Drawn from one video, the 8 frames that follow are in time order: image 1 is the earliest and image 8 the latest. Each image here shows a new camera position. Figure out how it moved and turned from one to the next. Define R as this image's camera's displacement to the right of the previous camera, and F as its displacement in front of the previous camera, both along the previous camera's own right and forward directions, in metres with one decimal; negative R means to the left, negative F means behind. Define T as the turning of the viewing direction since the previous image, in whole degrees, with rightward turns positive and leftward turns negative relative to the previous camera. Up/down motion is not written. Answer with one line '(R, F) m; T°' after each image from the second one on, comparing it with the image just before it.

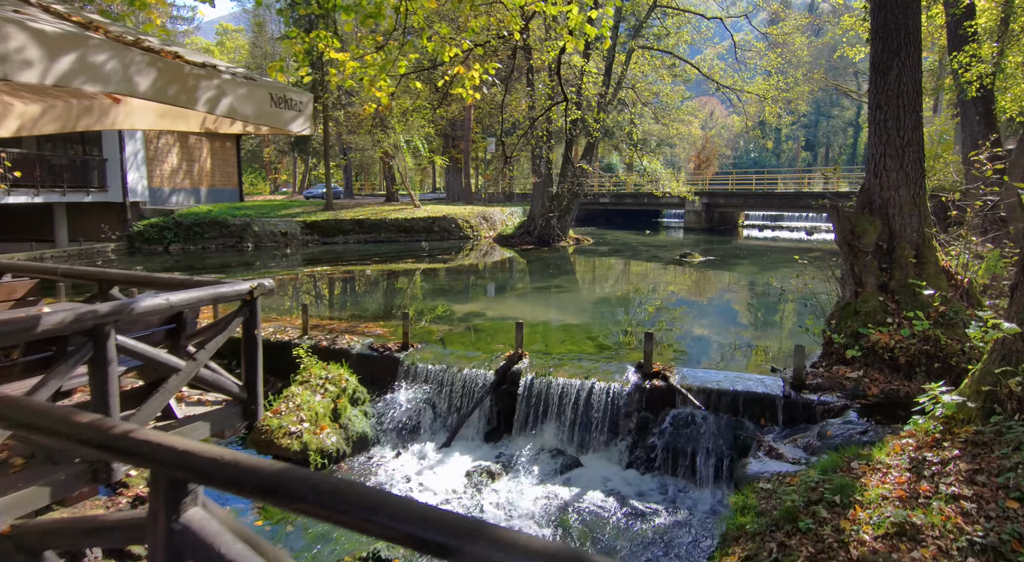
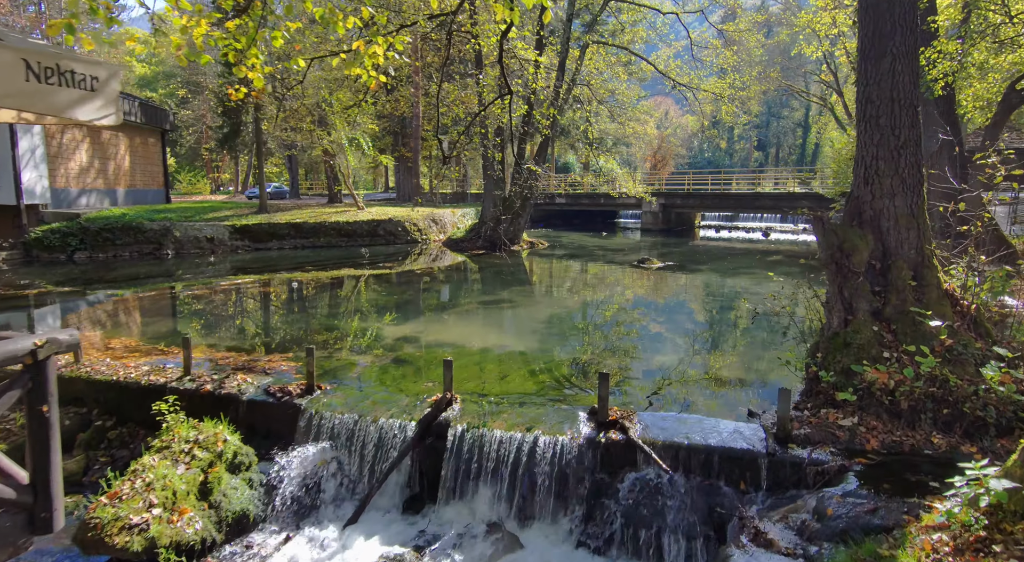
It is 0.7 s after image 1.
(+0.2, +1.0) m; +4°
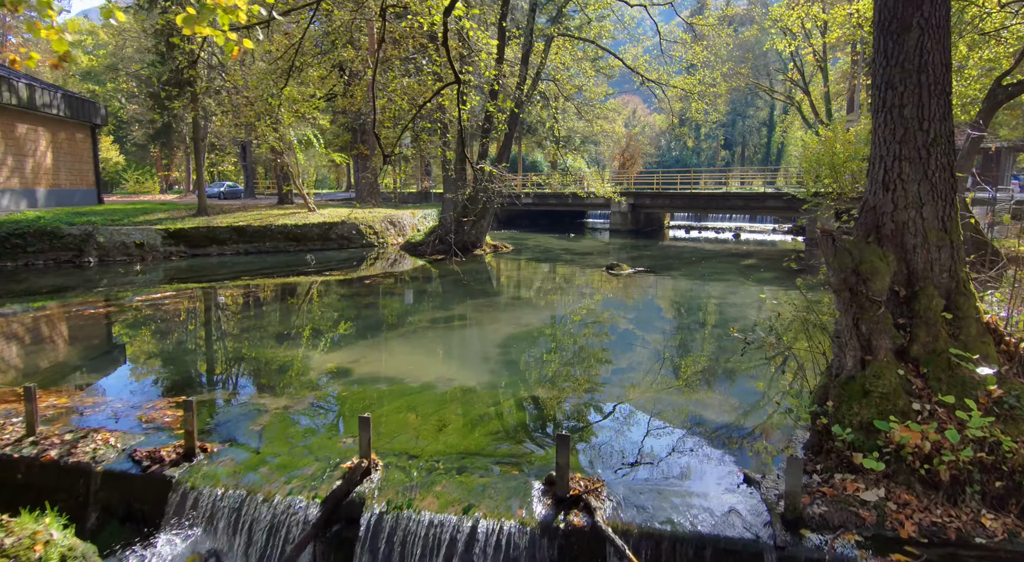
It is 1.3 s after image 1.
(+0.2, +1.0) m; +3°
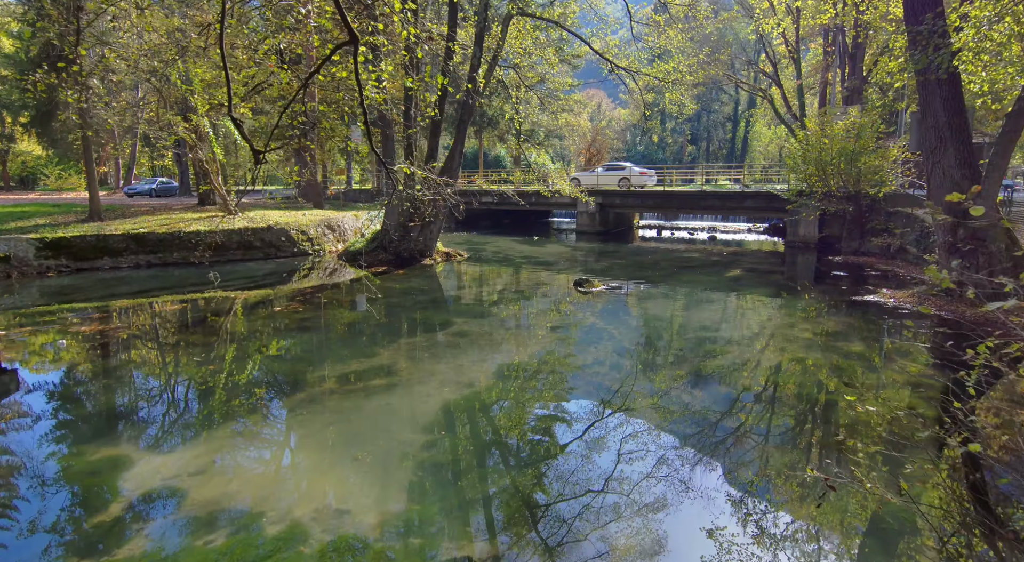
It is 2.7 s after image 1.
(+0.3, +2.0) m; +3°
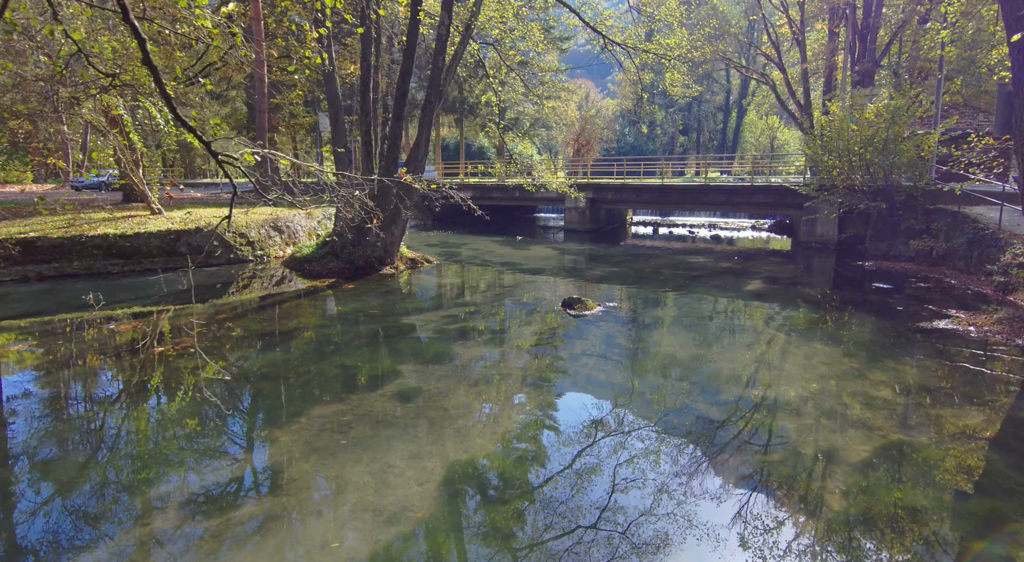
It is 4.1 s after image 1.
(+0.2, +2.2) m; +1°
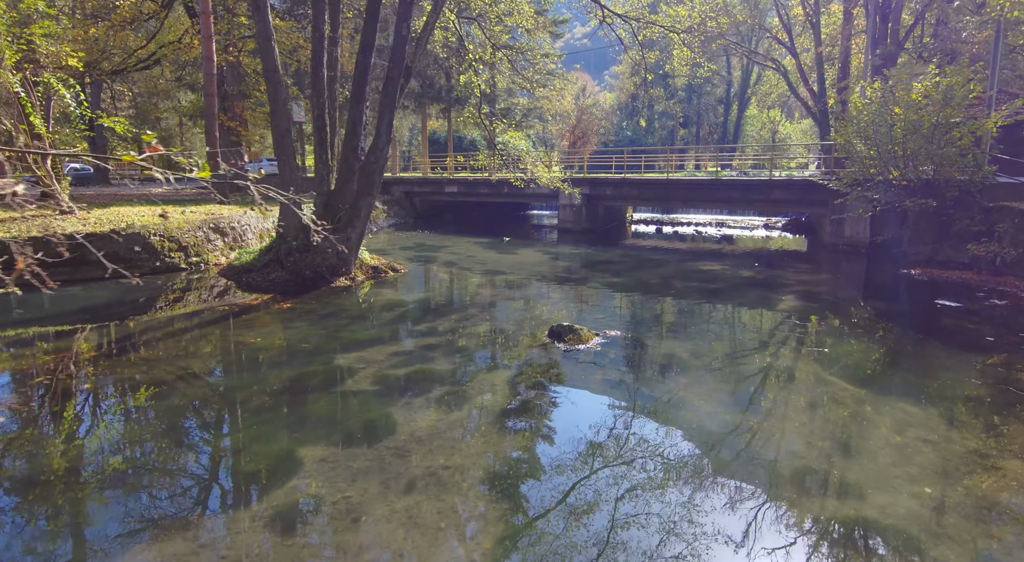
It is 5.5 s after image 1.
(+0.3, +2.0) m; 0°
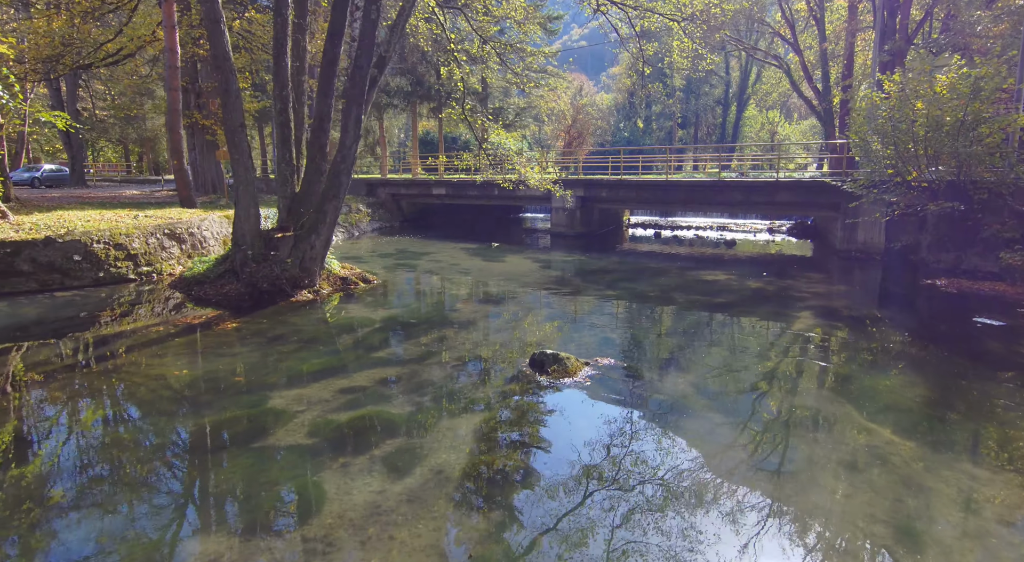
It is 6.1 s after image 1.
(+0.2, +1.0) m; 0°
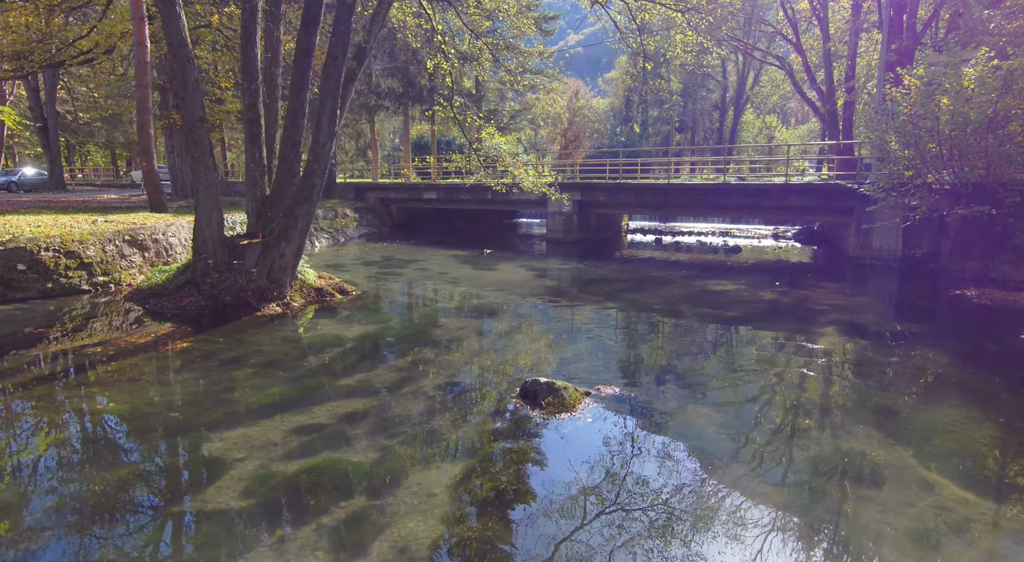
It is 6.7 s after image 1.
(+0.1, +0.8) m; 0°
